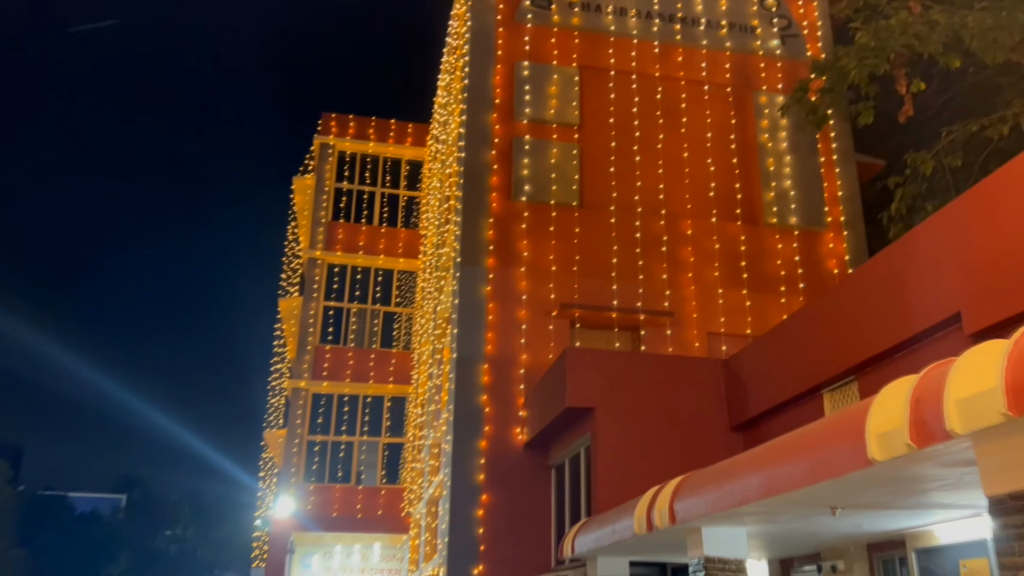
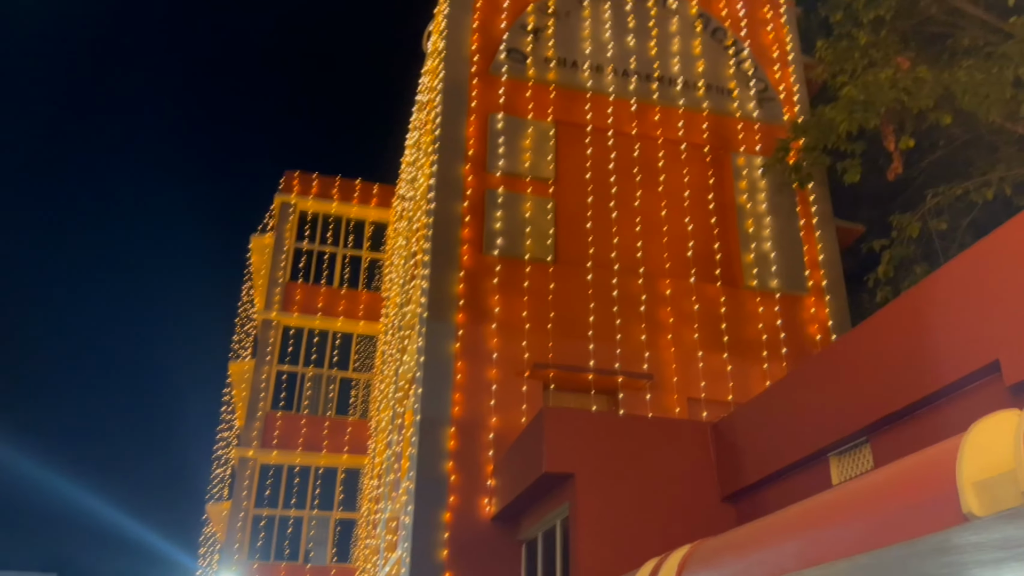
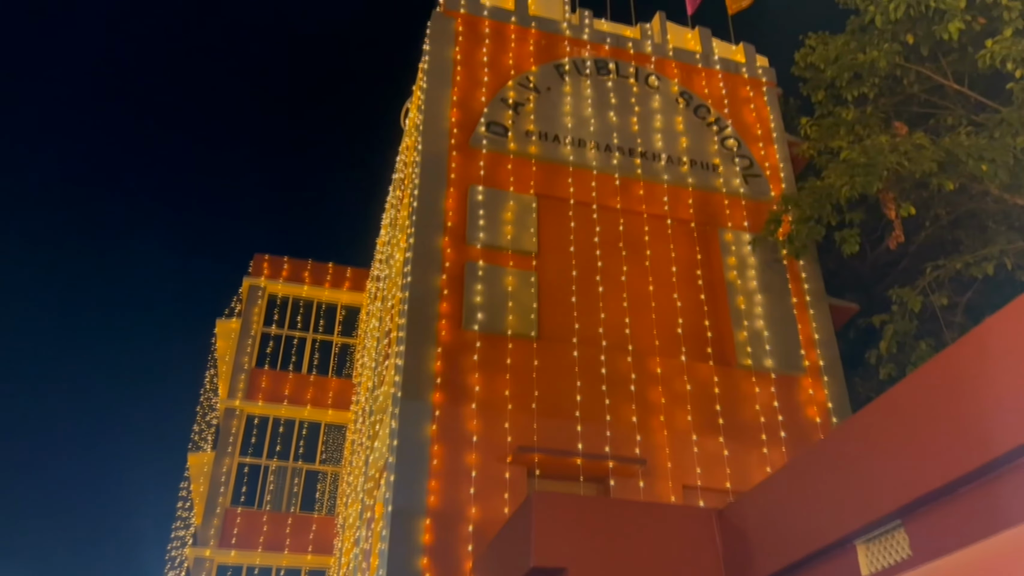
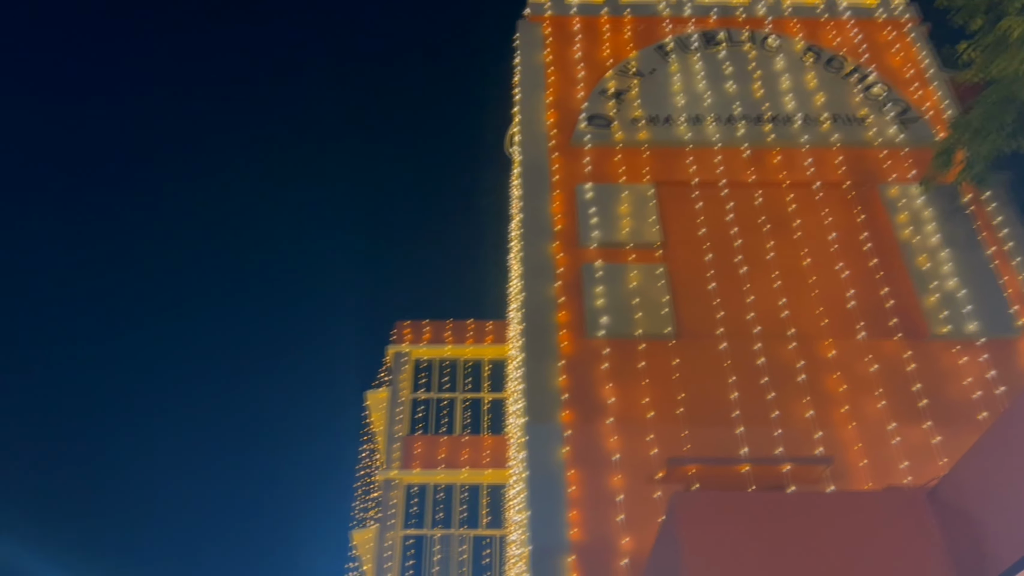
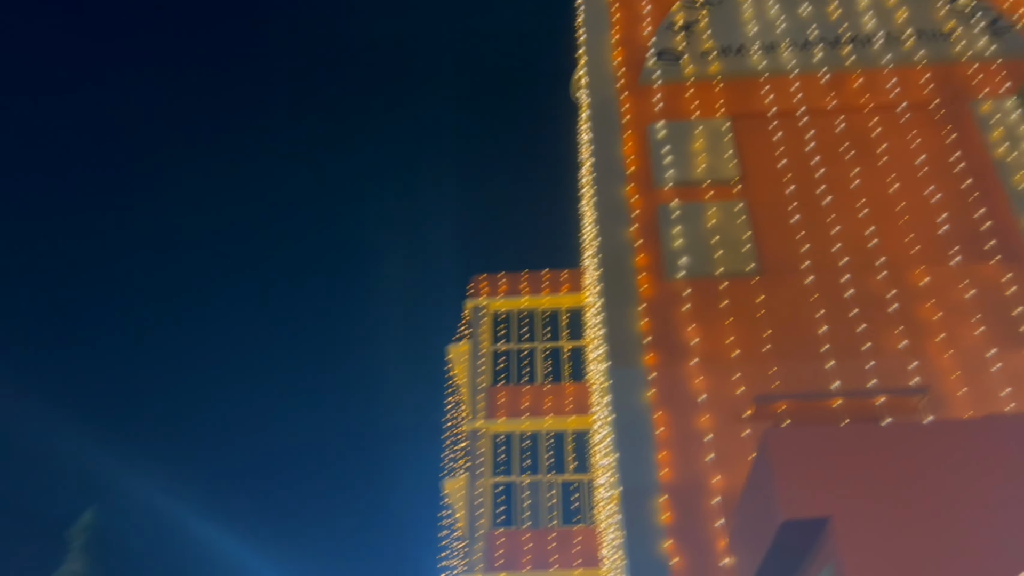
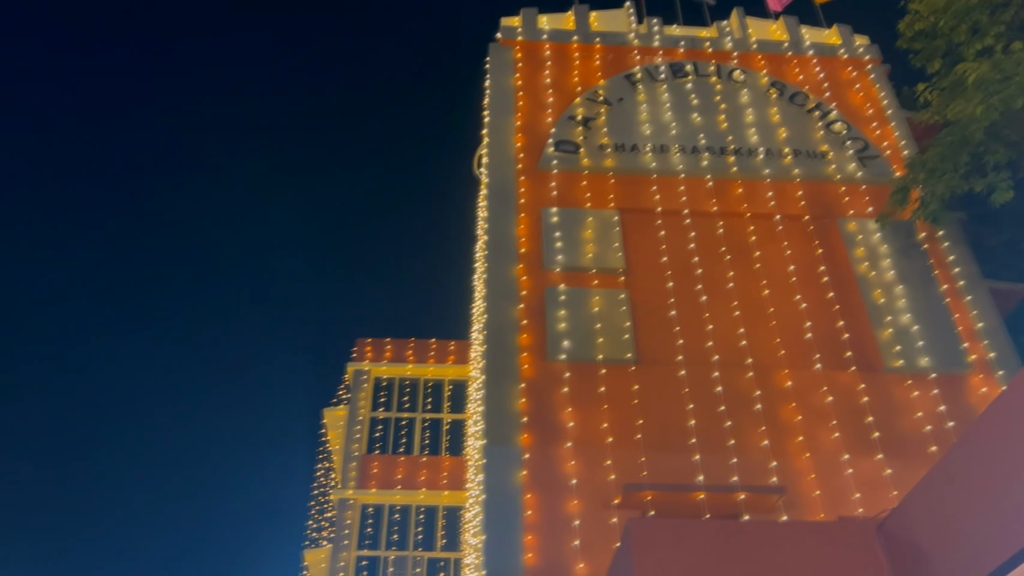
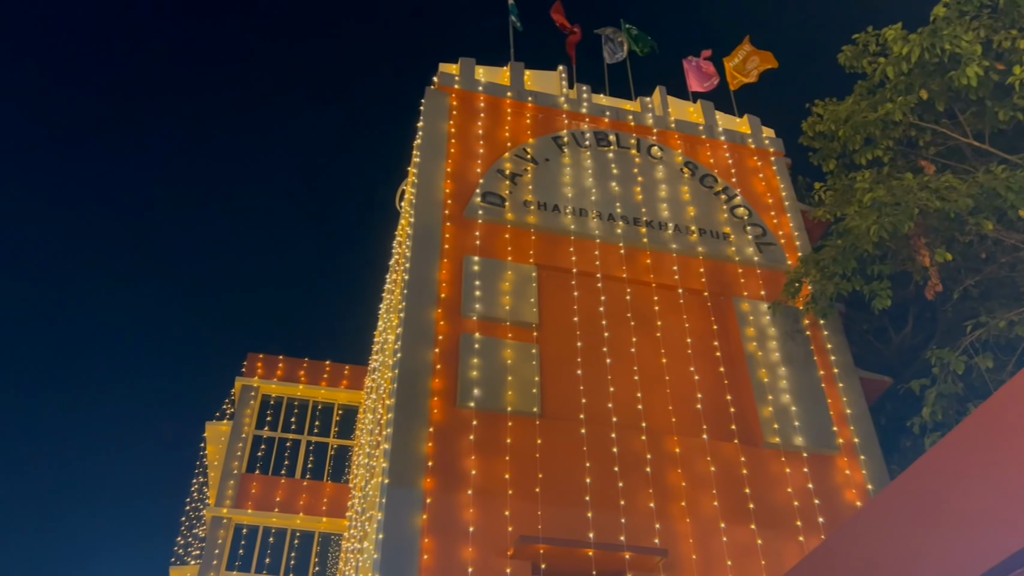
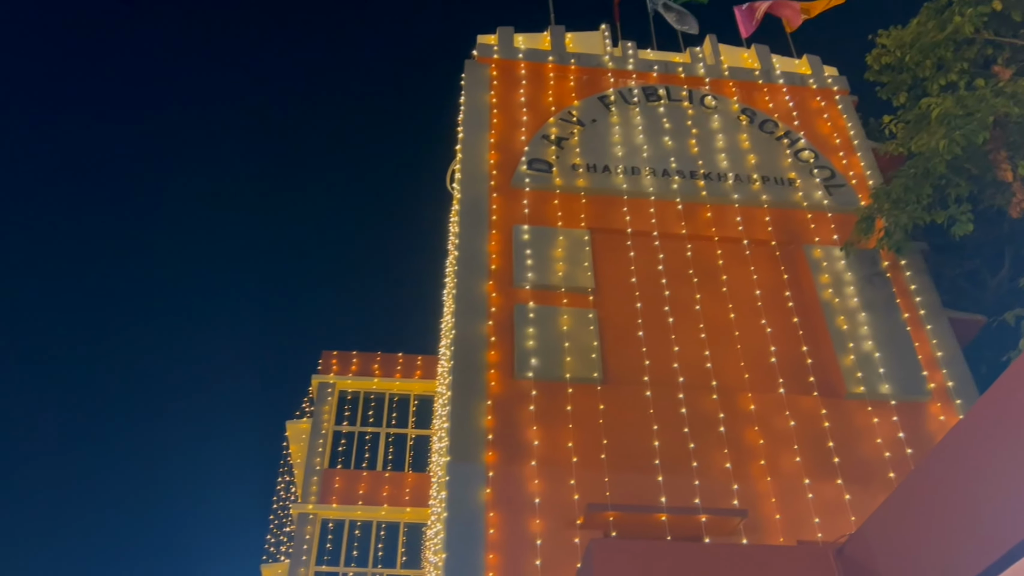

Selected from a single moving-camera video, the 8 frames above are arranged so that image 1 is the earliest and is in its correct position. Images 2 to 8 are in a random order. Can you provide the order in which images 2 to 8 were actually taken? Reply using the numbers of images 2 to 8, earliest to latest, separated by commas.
2, 3, 7, 8, 6, 4, 5
